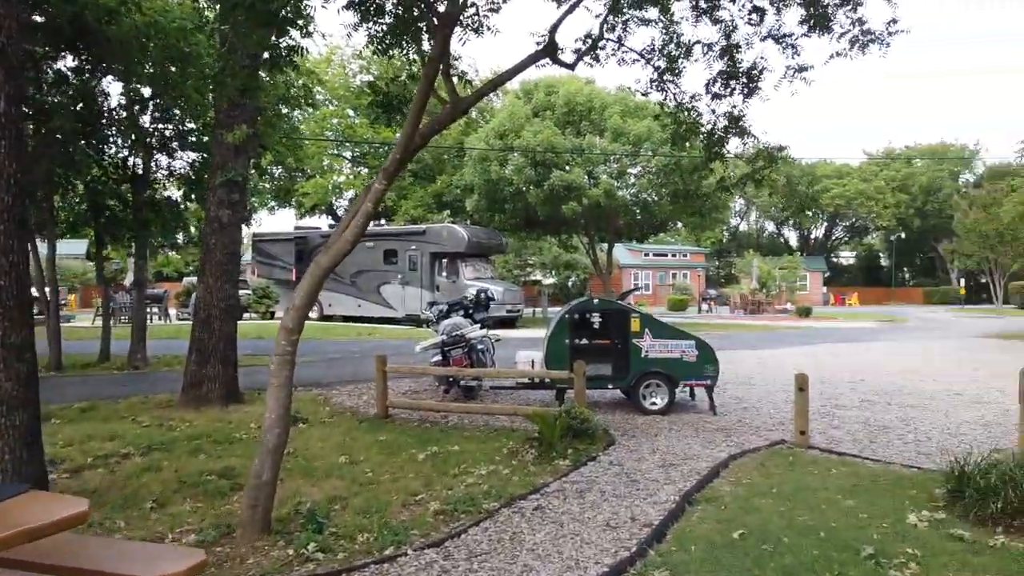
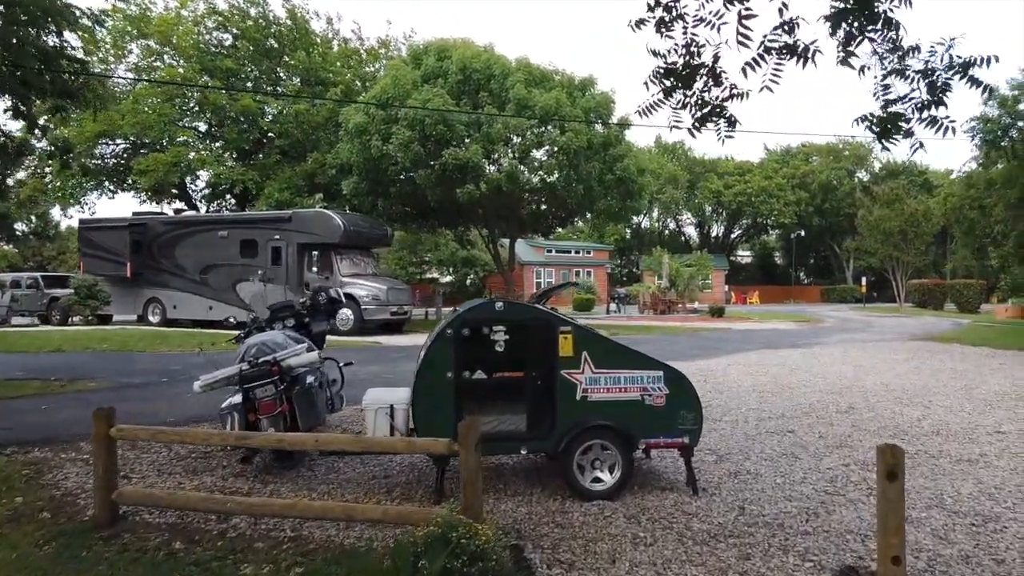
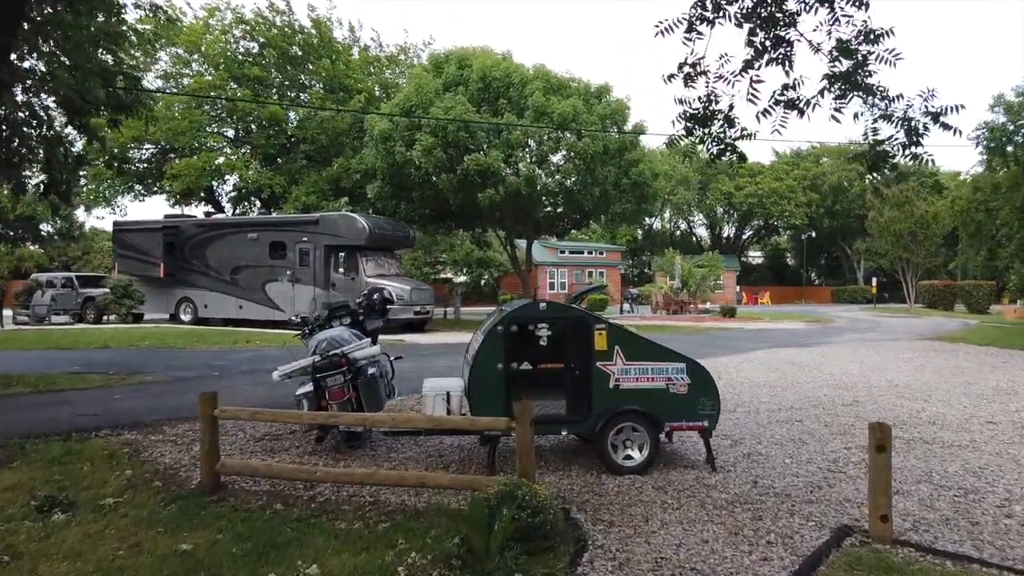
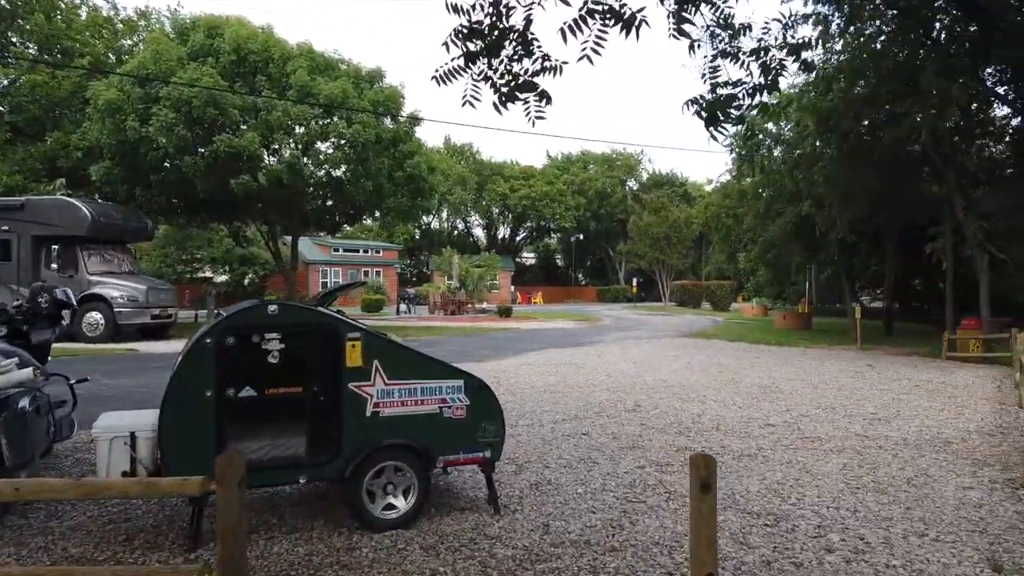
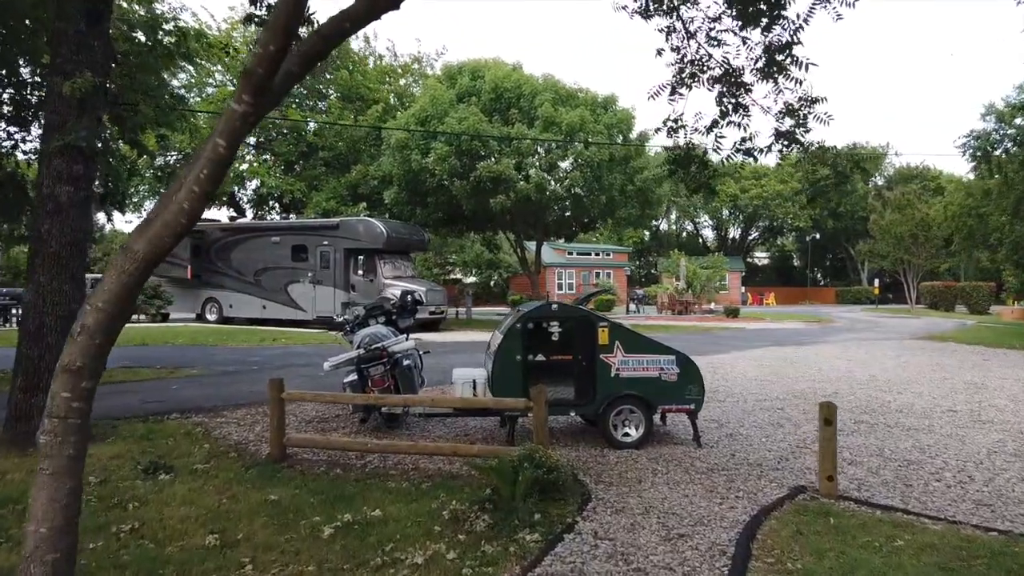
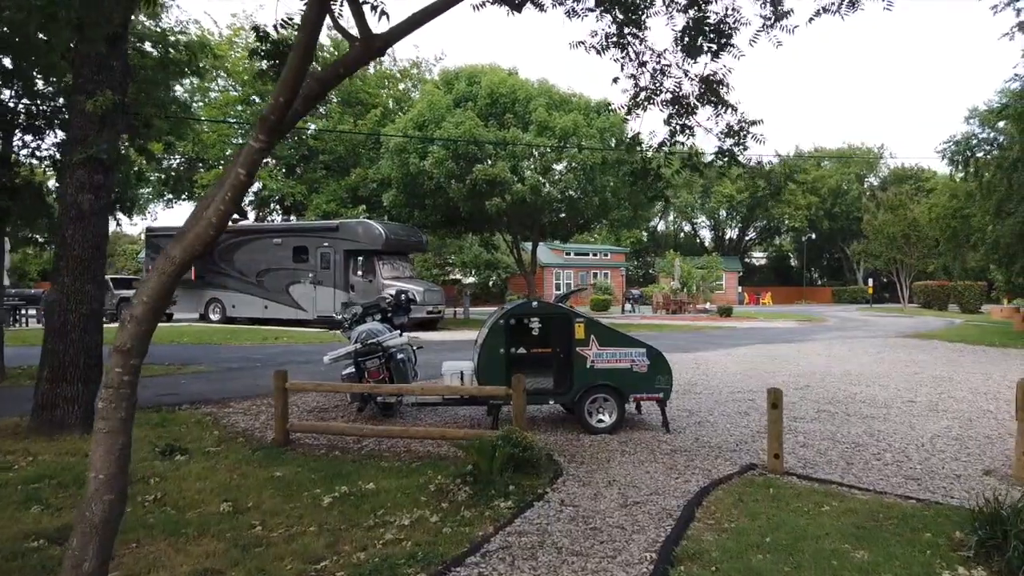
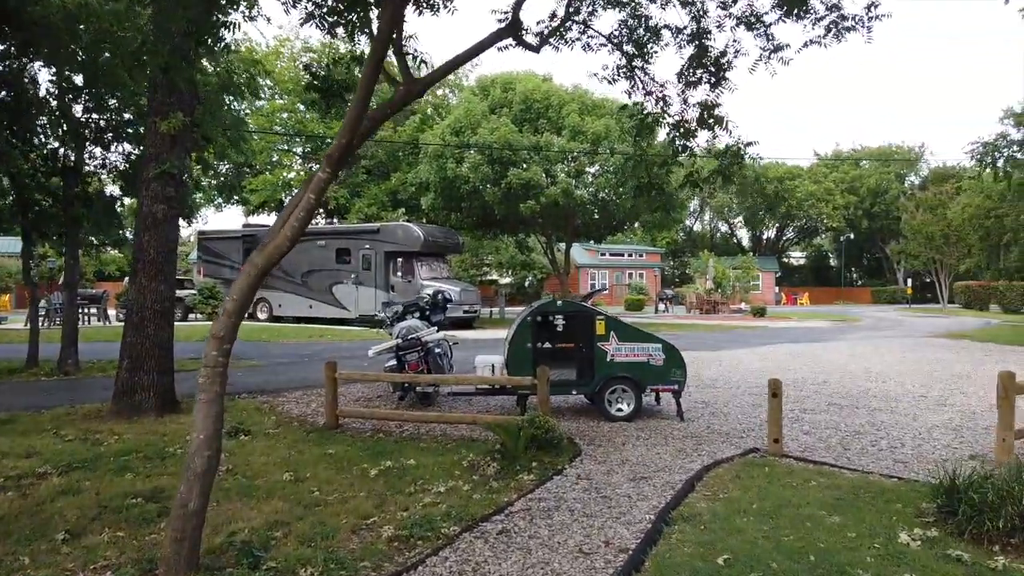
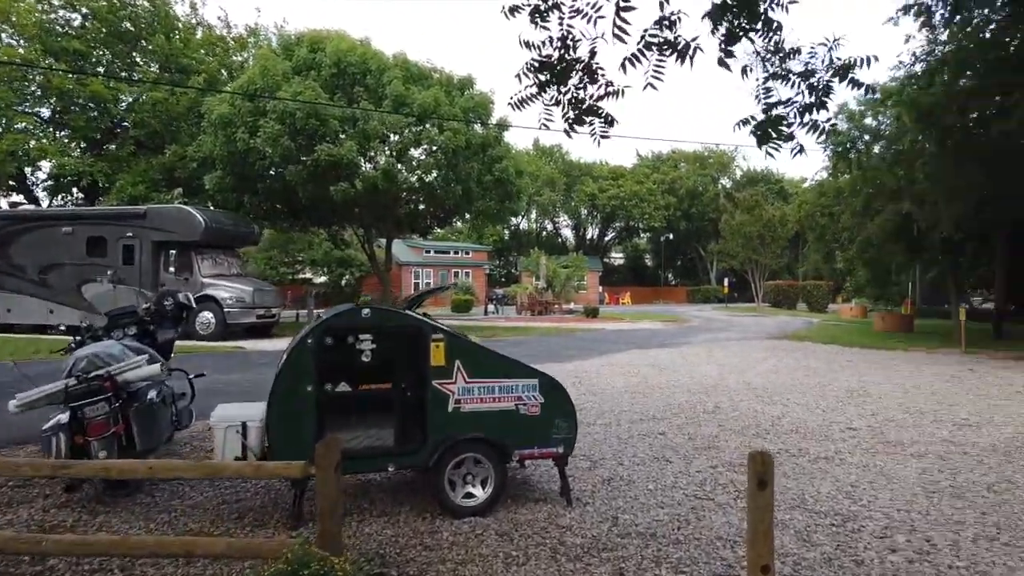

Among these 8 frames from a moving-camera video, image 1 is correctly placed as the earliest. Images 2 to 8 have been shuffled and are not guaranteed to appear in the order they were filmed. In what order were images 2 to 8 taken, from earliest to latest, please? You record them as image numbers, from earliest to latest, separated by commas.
7, 6, 5, 3, 2, 8, 4
